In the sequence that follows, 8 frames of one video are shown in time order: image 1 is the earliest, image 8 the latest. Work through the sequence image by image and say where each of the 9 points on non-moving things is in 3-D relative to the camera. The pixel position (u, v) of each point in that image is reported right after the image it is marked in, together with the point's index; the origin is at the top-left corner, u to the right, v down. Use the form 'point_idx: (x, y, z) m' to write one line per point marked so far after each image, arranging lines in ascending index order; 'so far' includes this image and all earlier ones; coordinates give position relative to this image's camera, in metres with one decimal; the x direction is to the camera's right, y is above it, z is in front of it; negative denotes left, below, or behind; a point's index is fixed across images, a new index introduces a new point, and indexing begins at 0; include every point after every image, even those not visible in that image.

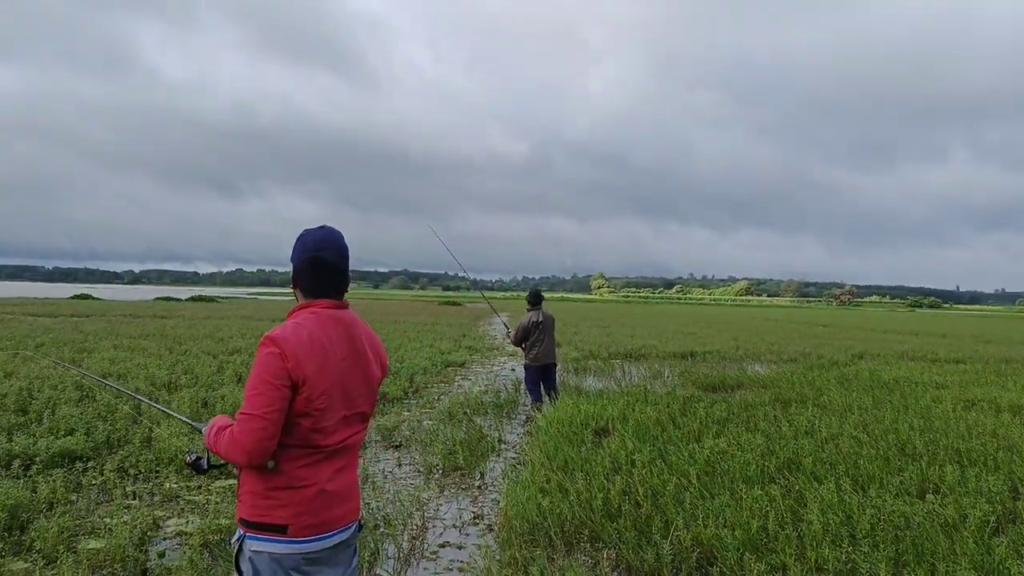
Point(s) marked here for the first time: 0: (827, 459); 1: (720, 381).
0: (+2.6, -1.6, +7.0) m
1: (+3.1, -1.7, +13.7) m
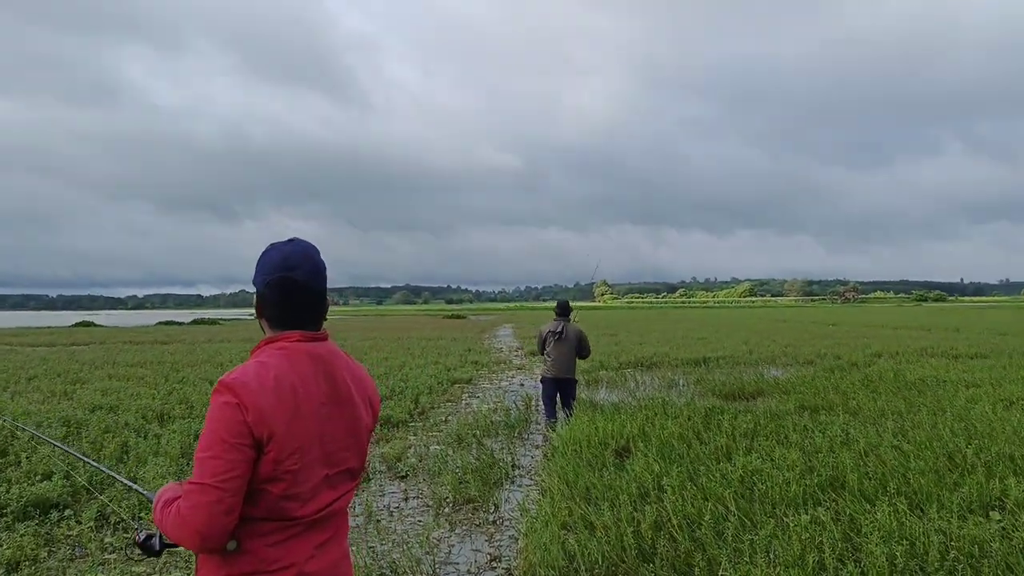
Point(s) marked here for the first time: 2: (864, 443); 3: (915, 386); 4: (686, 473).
0: (+3.1, -1.6, +6.0) m
1: (+4.3, -1.8, +12.7) m
2: (+3.7, -1.6, +7.3) m
3: (+6.9, -1.7, +12.0) m
4: (+1.6, -1.7, +6.3) m
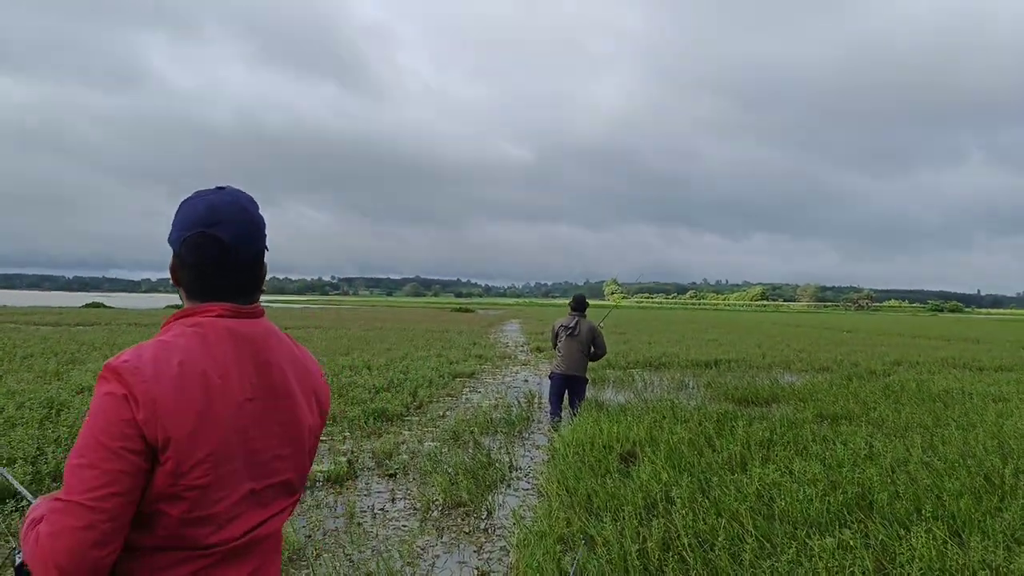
0: (+3.1, -1.6, +5.5) m
1: (+4.3, -1.8, +12.1) m
2: (+3.6, -1.6, +6.8) m
3: (+6.9, -1.8, +11.4) m
4: (+1.5, -1.6, +5.8) m
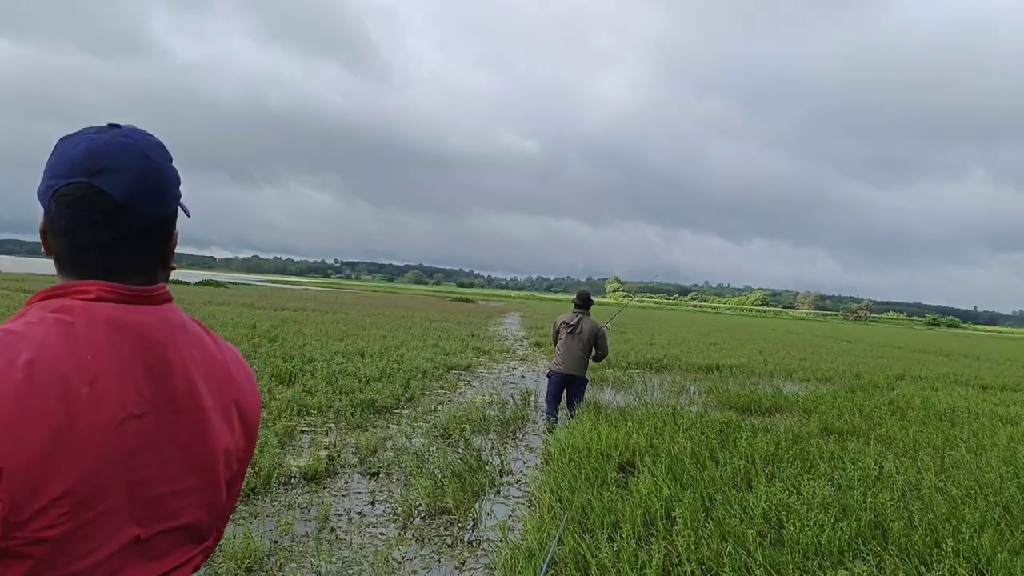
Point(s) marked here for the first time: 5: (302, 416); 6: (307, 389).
0: (+3.0, -1.7, +5.1) m
1: (+4.3, -1.9, +11.7) m
2: (+3.6, -1.8, +6.4) m
3: (+6.8, -2.0, +11.0) m
4: (+1.4, -1.6, +5.4) m
5: (-2.5, -1.5, +8.4) m
6: (-2.9, -1.4, +9.9) m
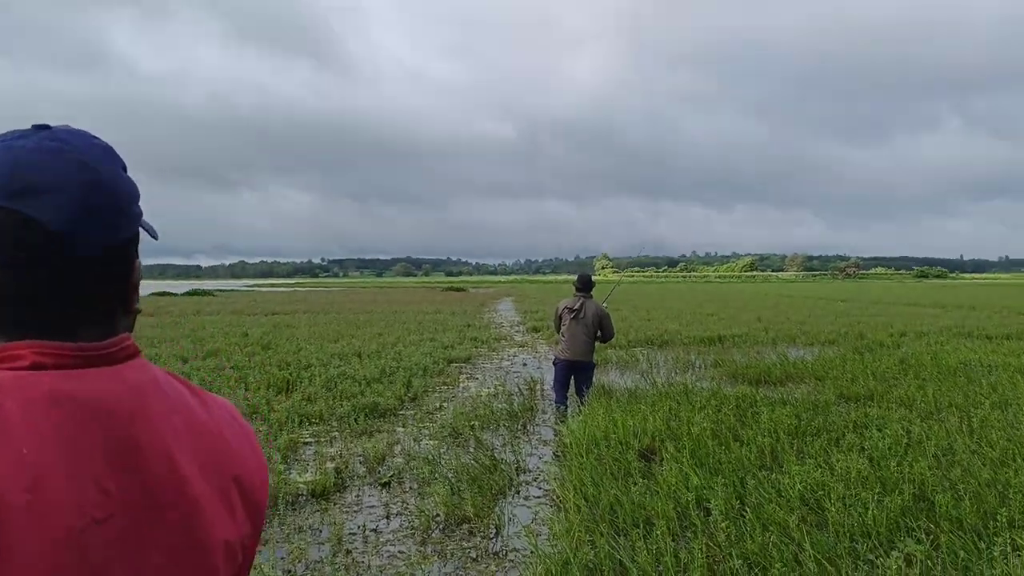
0: (+3.2, -1.4, +4.9) m
1: (+4.3, -1.3, +11.5) m
2: (+3.7, -1.4, +6.1) m
3: (+6.9, -1.3, +10.8) m
4: (+1.6, -1.5, +5.1) m
5: (-2.4, -1.6, +8.1) m
6: (-2.8, -1.5, +9.5) m
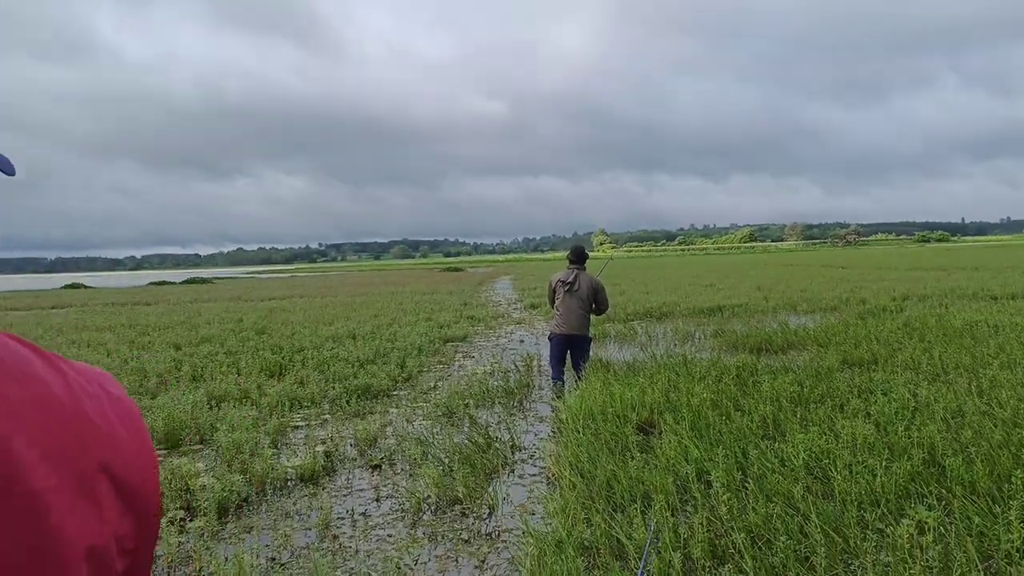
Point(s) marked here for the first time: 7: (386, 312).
0: (+3.1, -1.1, +4.7) m
1: (+4.3, -0.8, +11.3) m
2: (+3.7, -1.0, +5.9) m
3: (+6.9, -0.7, +10.6) m
4: (+1.6, -1.2, +4.9) m
5: (-2.4, -1.4, +7.9) m
6: (-2.8, -1.2, +9.3) m
7: (-3.6, -0.7, +19.9) m
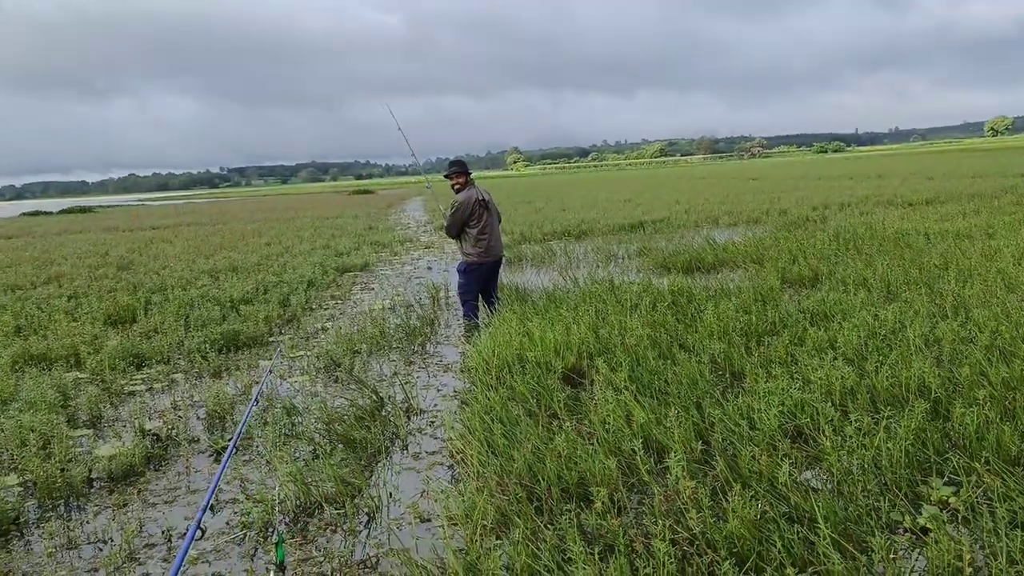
0: (+2.6, -0.6, +3.7) m
1: (+2.9, +0.5, +10.3) m
2: (+2.9, -0.4, +5.0) m
3: (+5.5, +0.6, +10.0) m
4: (+1.0, -0.7, +3.8) m
5: (-3.4, -0.7, +6.3) m
6: (-3.9, -0.5, +7.6) m
7: (-5.9, +1.2, +17.9) m
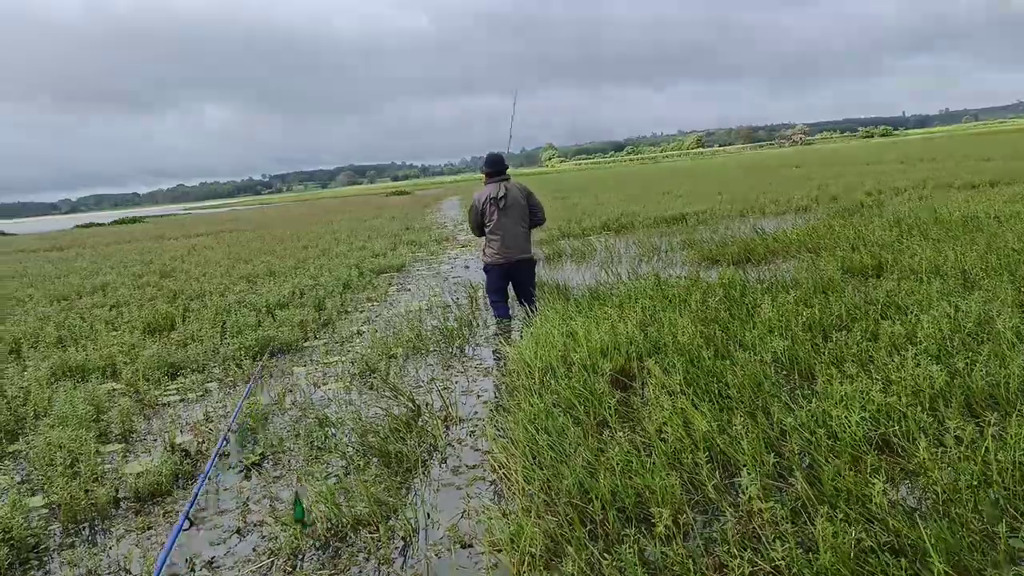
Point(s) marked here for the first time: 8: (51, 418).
0: (+2.8, -0.5, +3.2) m
1: (+3.4, +0.6, +9.8) m
2: (+3.2, -0.3, +4.5) m
3: (+6.1, +0.8, +9.3) m
4: (+1.2, -0.7, +3.4) m
5: (-3.0, -0.8, +6.1) m
6: (-3.5, -0.5, +7.5) m
7: (-5.0, +1.2, +17.9) m
8: (-3.2, -0.9, +4.8) m
